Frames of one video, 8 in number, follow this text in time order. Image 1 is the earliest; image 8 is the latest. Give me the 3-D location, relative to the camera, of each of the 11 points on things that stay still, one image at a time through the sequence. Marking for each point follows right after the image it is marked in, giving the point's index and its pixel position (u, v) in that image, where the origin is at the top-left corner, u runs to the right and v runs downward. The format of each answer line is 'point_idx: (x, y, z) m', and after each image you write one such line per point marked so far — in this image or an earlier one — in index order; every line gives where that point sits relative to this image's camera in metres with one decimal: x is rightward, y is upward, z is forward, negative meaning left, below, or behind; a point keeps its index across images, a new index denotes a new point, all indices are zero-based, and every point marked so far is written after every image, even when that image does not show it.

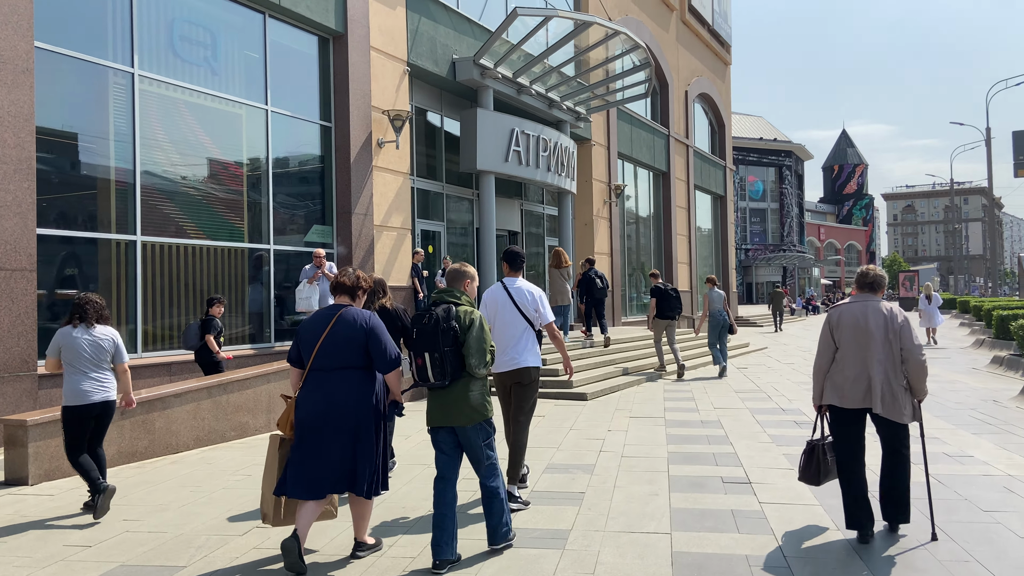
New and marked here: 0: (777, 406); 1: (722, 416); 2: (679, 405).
0: (+2.7, -1.2, +8.0) m
1: (+2.0, -1.2, +7.4) m
2: (+1.7, -1.2, +8.2) m
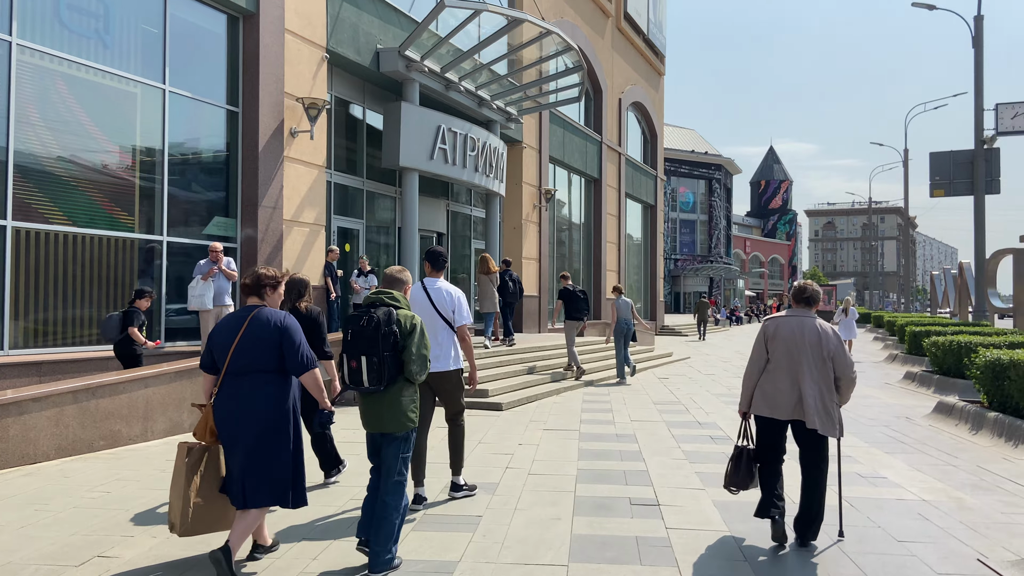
0: (+1.8, -1.3, +7.8) m
1: (+1.1, -1.3, +7.2) m
2: (+0.8, -1.3, +7.9) m
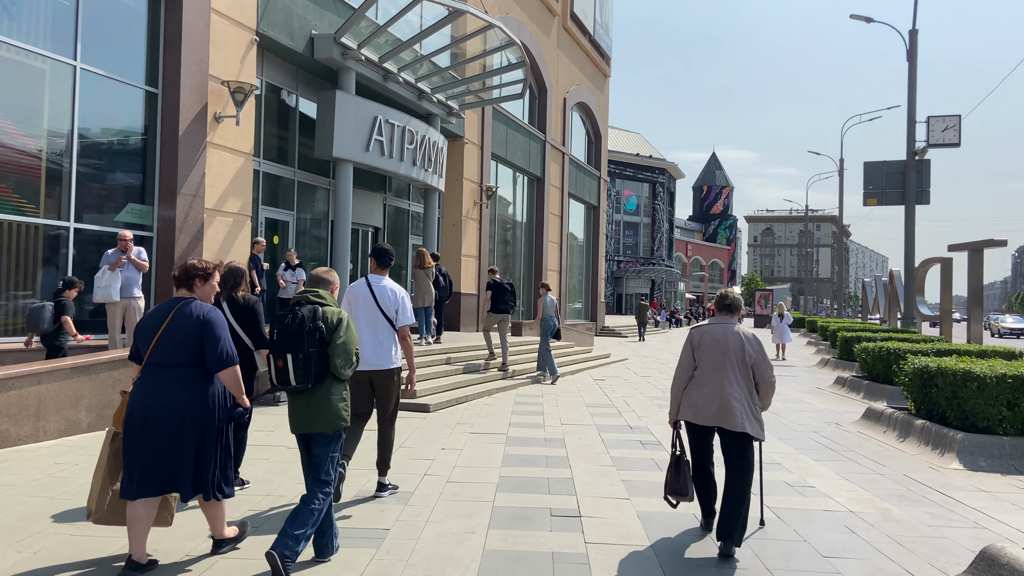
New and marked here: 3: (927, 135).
0: (+1.1, -1.3, +7.6) m
1: (+0.5, -1.3, +7.0) m
2: (+0.1, -1.3, +7.6) m
3: (+9.2, +3.4, +17.5) m
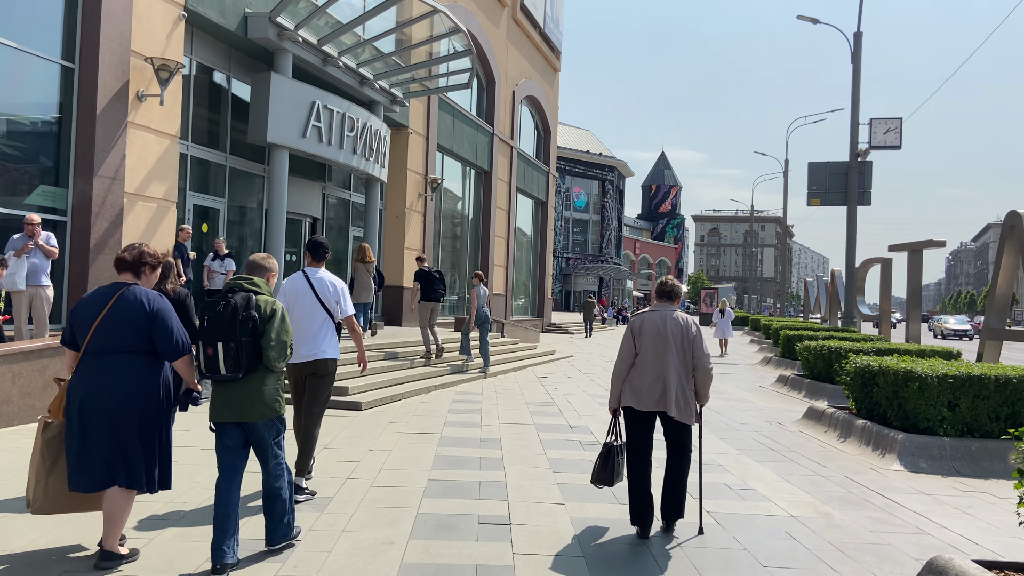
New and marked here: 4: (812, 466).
0: (+0.5, -1.3, +7.4) m
1: (-0.1, -1.2, +6.7) m
2: (-0.5, -1.2, +7.3) m
3: (+8.0, +3.4, +17.7) m
4: (+2.3, -1.3, +5.9) m
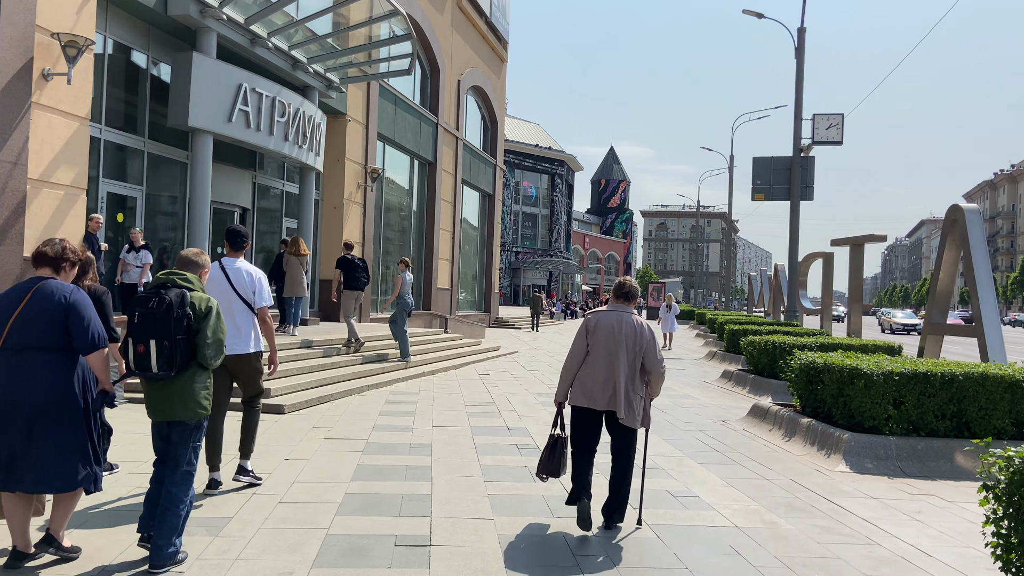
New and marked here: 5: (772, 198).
0: (-0.1, -1.2, +7.0) m
1: (-0.6, -1.2, +6.3) m
2: (-1.1, -1.2, +6.9) m
3: (+6.8, +3.5, +17.7) m
4: (+1.8, -1.3, +5.6) m
5: (+5.8, +2.0, +17.4) m
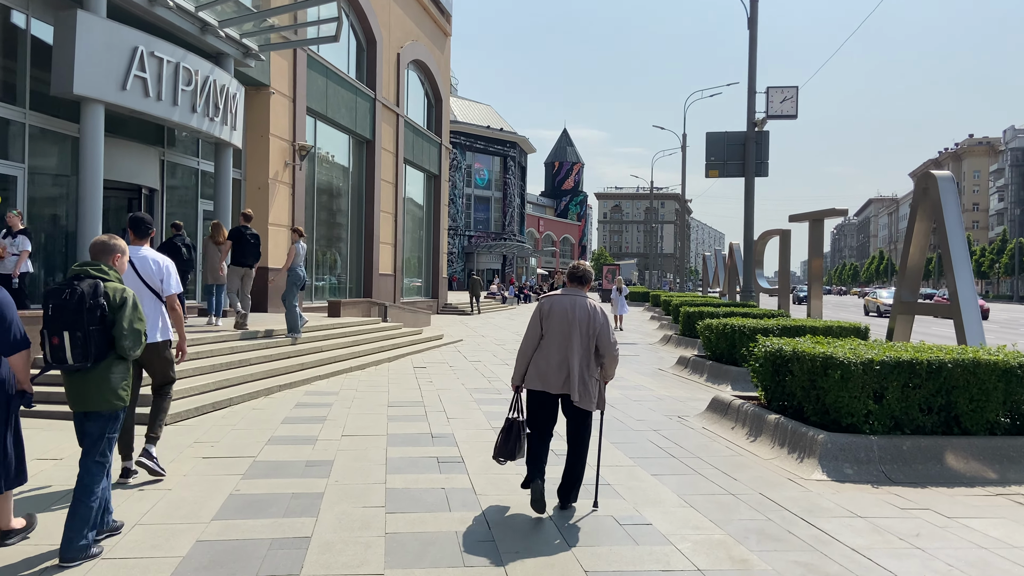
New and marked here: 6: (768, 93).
0: (-0.7, -1.1, +6.0) m
1: (-1.1, -1.1, +5.3) m
2: (-1.6, -1.1, +5.9) m
3: (+5.5, +4.0, +17.0) m
4: (+1.3, -1.2, +4.8) m
5: (+4.6, +2.4, +16.6) m
6: (+5.6, +4.3, +16.9) m
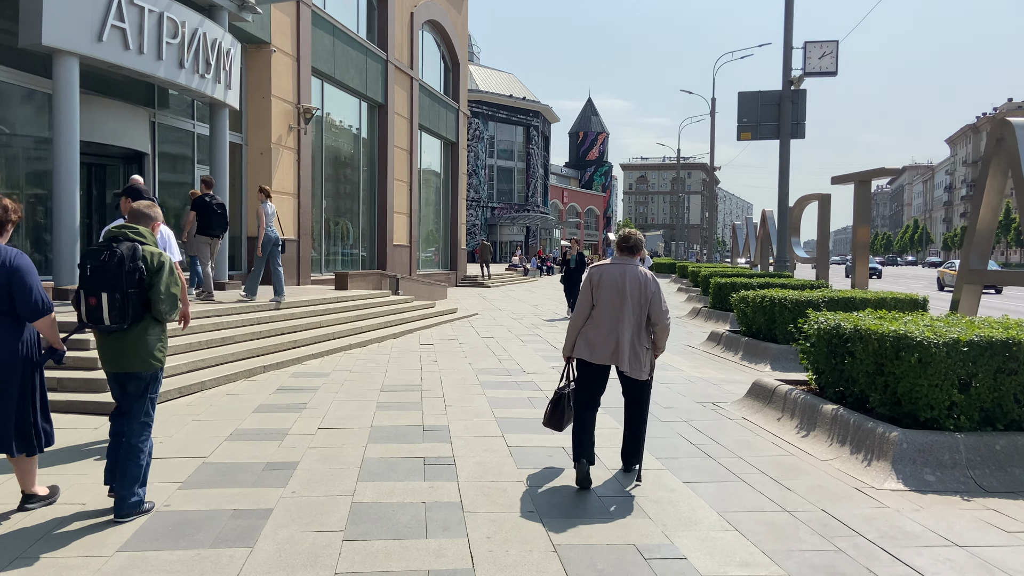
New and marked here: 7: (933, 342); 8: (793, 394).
0: (-0.6, -0.9, +5.2) m
1: (-1.1, -0.9, +4.4) m
2: (-1.6, -0.9, +5.0) m
3: (+5.9, +4.6, +15.8) m
4: (+1.3, -1.0, +3.9) m
5: (+4.9, +3.0, +15.5) m
6: (+5.9, +4.9, +15.7) m
7: (+2.3, -0.3, +4.2) m
8: (+1.9, -0.7, +5.3) m
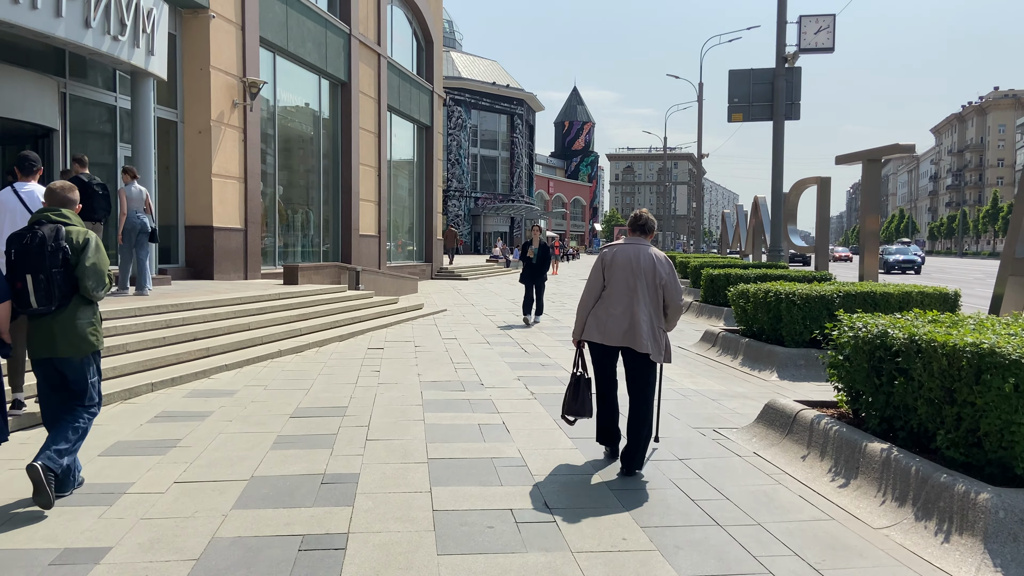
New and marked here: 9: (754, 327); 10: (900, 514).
0: (-0.9, -0.9, +3.9) m
1: (-1.4, -0.9, +3.1) m
2: (-1.9, -0.9, +3.7) m
3: (+5.4, +4.7, +14.5) m
4: (+1.0, -1.0, +2.6) m
5: (+4.4, +3.2, +14.2) m
6: (+5.4, +5.0, +14.4) m
7: (+2.0, -0.3, +2.9) m
8: (+1.6, -0.7, +4.0) m
9: (+2.3, -0.4, +7.3) m
10: (+1.6, -0.9, +3.2) m
